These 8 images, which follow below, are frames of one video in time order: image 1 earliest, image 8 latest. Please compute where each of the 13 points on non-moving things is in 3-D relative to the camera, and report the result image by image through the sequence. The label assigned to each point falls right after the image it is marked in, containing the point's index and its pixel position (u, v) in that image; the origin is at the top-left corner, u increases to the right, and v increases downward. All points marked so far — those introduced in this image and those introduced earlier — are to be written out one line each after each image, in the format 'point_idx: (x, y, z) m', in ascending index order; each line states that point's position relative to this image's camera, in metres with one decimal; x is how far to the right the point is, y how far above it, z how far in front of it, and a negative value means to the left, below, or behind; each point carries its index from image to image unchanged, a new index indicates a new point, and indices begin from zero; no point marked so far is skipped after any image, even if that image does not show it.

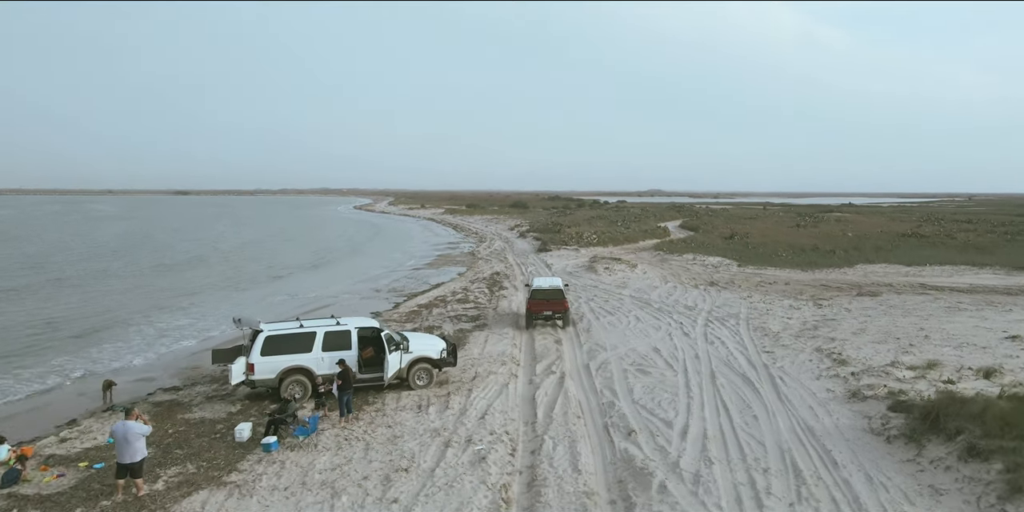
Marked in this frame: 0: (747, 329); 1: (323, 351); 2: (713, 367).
0: (+6.3, -2.0, +19.7) m
1: (-3.5, -1.7, +13.4) m
2: (+4.3, -2.4, +15.5) m
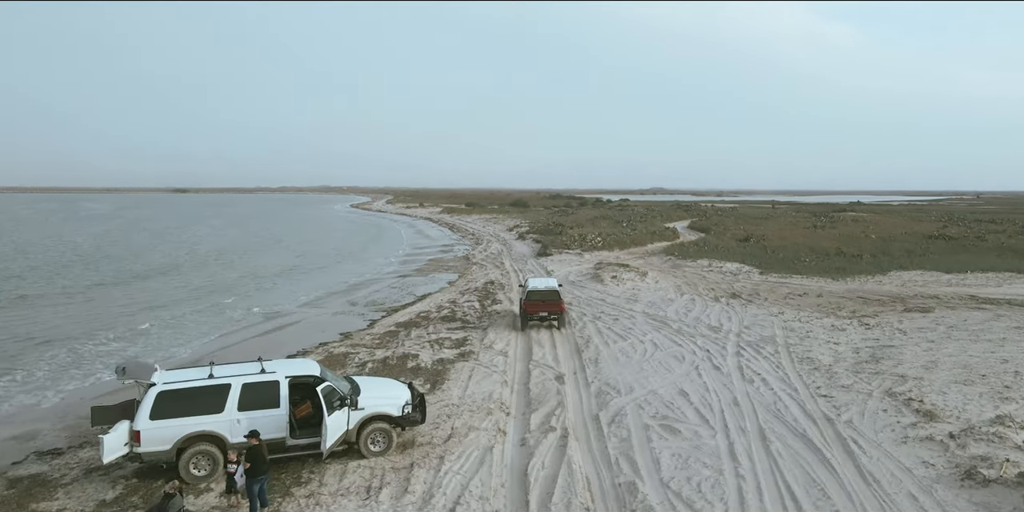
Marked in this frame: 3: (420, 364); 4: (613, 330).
0: (+6.1, -2.3, +16.1) m
1: (-3.7, -2.1, +9.9) m
2: (+4.1, -2.7, +11.9) m
3: (-2.1, -2.4, +16.5) m
4: (+2.7, -2.0, +19.6) m
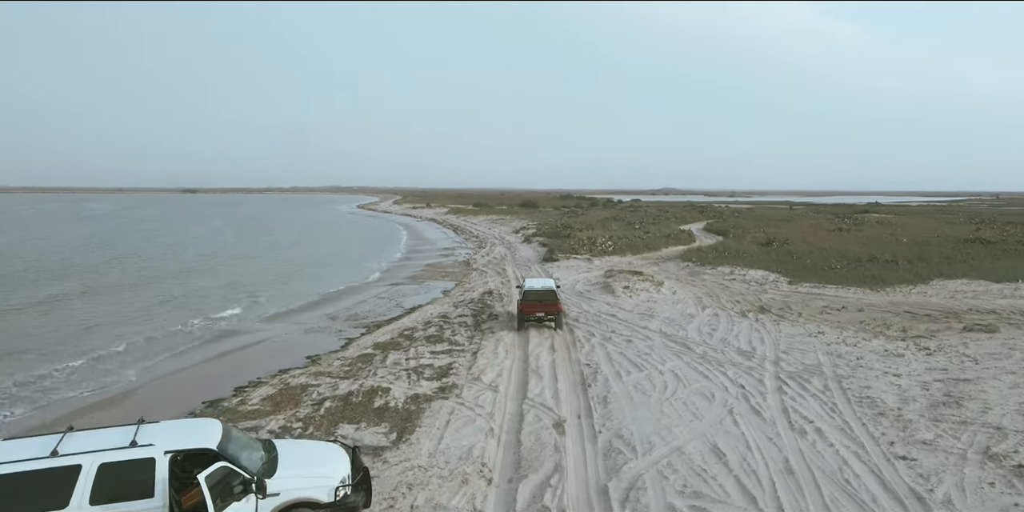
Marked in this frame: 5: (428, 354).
0: (+5.9, -2.6, +13.0) m
1: (-4.0, -2.3, +6.9) m
2: (+3.8, -3.0, +8.8) m
3: (-2.2, -2.7, +13.5) m
4: (+2.6, -2.2, +16.6) m
5: (-2.0, -2.3, +17.3) m
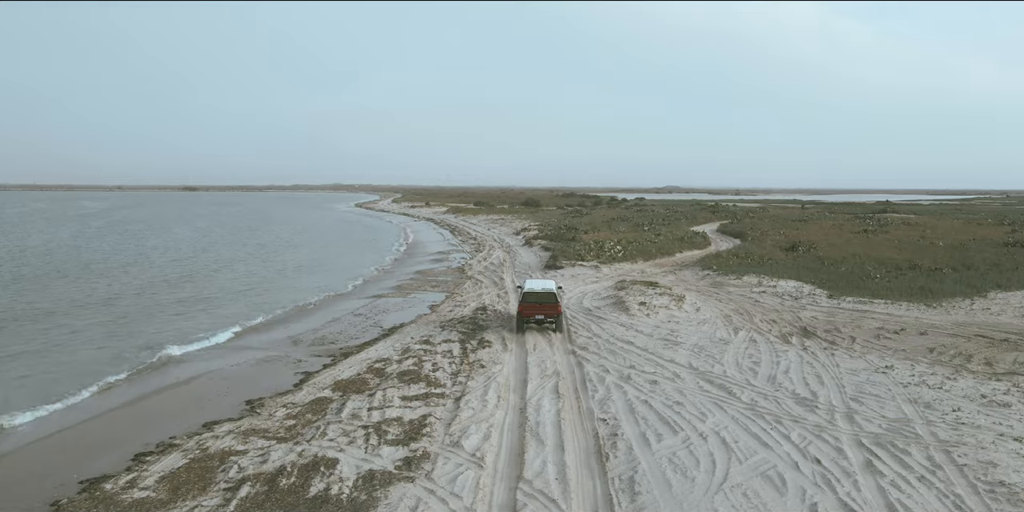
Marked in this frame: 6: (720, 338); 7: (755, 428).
0: (+5.8, -3.0, +9.2) m
1: (-4.1, -2.7, +3.2) m
2: (+3.7, -3.3, +5.1) m
3: (-2.4, -3.1, +9.7) m
4: (+2.5, -2.6, +12.8) m
5: (-2.1, -2.7, +13.6) m
6: (+5.4, -2.1, +19.0) m
7: (+3.9, -2.7, +11.6) m
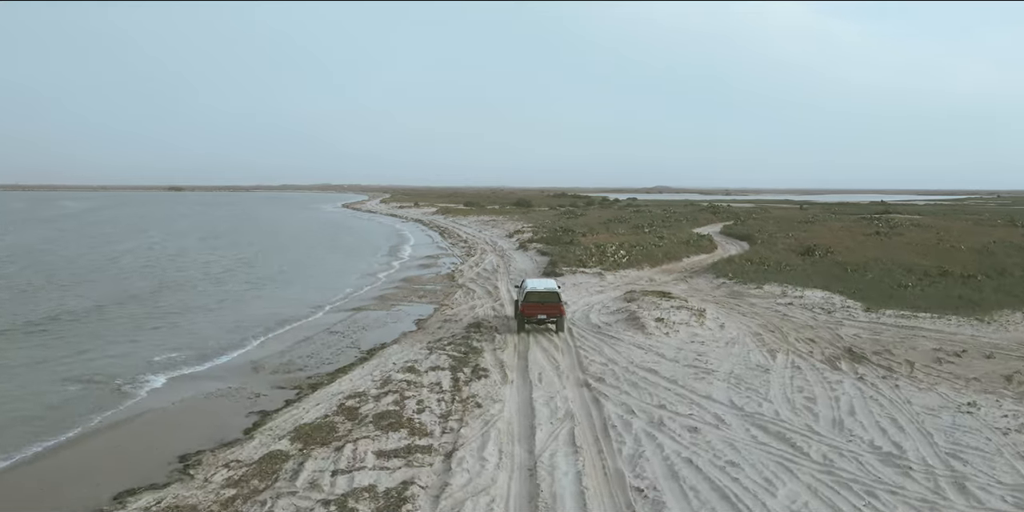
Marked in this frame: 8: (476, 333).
0: (+5.9, -3.2, +6.4) m
1: (-3.9, -3.0, +0.2) m
2: (+3.9, -3.6, +2.2) m
3: (-2.2, -3.3, +6.8) m
4: (+2.6, -2.9, +9.9) m
5: (-2.0, -2.9, +10.6) m
6: (+5.4, -2.4, +16.1) m
7: (+4.0, -3.0, +8.8) m
8: (-1.0, -2.1, +19.9) m
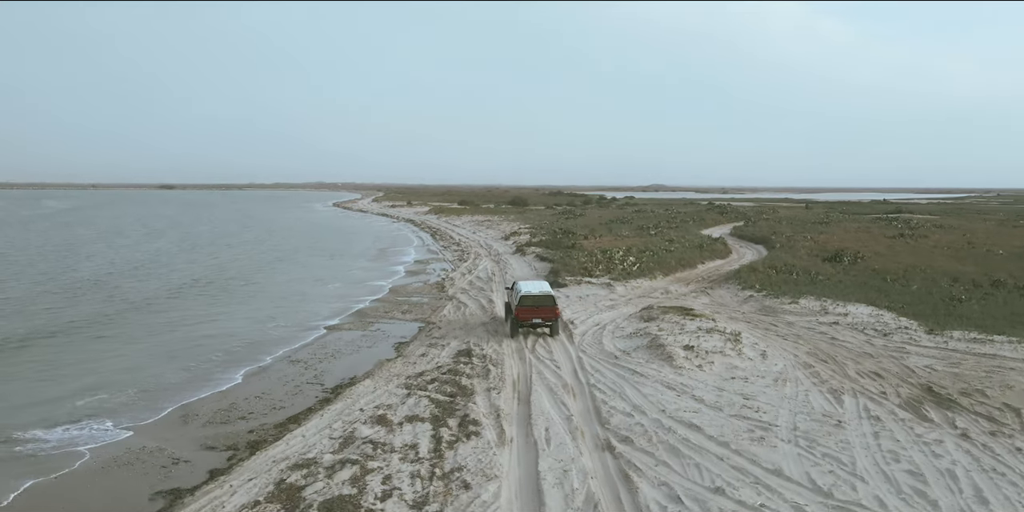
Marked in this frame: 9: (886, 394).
0: (+6.0, -3.5, +2.9) m
1: (-3.8, -3.3, -3.3) m
2: (+3.9, -3.9, -1.3) m
3: (-2.2, -3.7, +3.3) m
4: (+2.6, -3.2, +6.4) m
5: (-2.0, -3.3, +7.1) m
6: (+5.4, -2.7, +12.7) m
7: (+4.0, -3.3, +5.3) m
8: (-1.0, -2.4, +16.4) m
9: (+7.1, -2.6, +13.9) m
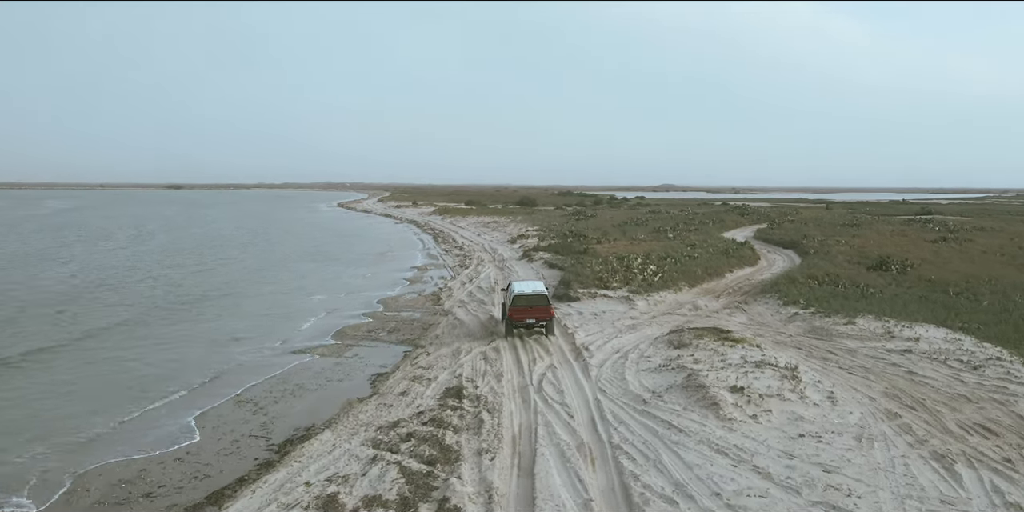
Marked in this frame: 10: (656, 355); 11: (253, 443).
0: (+5.8, -3.8, -0.6) m
1: (-4.0, -3.6, -6.7) m
2: (+3.7, -4.2, -4.8) m
3: (-2.4, -3.9, -0.1) m
4: (+2.5, -3.5, +3.0) m
5: (-2.1, -3.6, +3.7) m
6: (+5.3, -3.0, +9.2) m
7: (+3.9, -3.6, +1.8) m
8: (-1.0, -2.7, +12.9) m
9: (+7.1, -2.9, +10.3) m
10: (+3.2, -2.2, +16.2) m
11: (-4.4, -3.0, +11.8) m
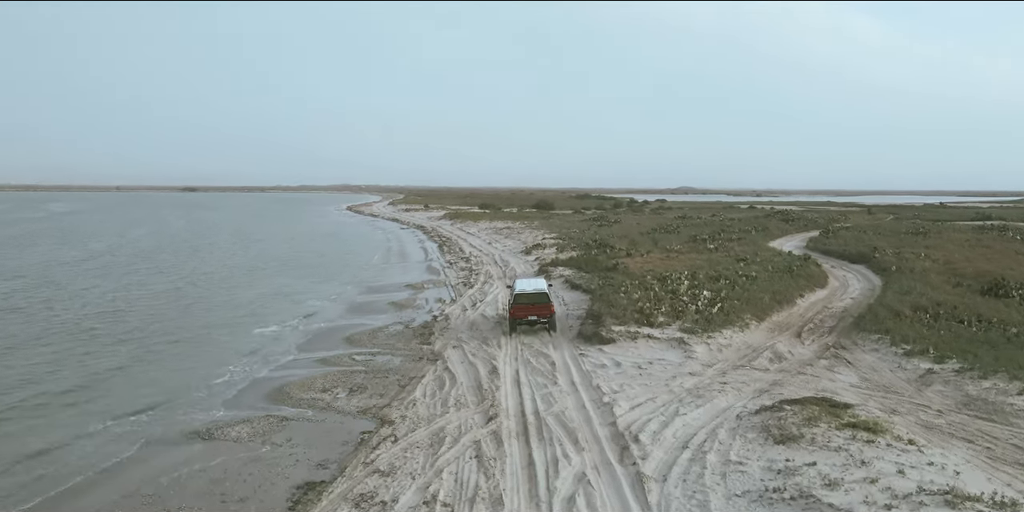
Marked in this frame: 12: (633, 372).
0: (+5.5, -4.4, -6.8) m
1: (-4.4, -4.1, -12.7) m
2: (+3.4, -4.8, -10.9) m
3: (-2.6, -4.5, -6.1) m
4: (+2.3, -4.0, -3.1) m
5: (-2.3, -4.1, -2.3) m
6: (+5.3, -3.6, +3.0) m
7: (+3.6, -4.2, -4.3) m
8: (-1.0, -3.3, +6.9) m
9: (+7.1, -3.5, +4.1) m
10: (+3.3, -2.8, +10.1) m
11: (-4.4, -3.6, +5.8) m
12: (+2.4, -2.3, +15.1) m
